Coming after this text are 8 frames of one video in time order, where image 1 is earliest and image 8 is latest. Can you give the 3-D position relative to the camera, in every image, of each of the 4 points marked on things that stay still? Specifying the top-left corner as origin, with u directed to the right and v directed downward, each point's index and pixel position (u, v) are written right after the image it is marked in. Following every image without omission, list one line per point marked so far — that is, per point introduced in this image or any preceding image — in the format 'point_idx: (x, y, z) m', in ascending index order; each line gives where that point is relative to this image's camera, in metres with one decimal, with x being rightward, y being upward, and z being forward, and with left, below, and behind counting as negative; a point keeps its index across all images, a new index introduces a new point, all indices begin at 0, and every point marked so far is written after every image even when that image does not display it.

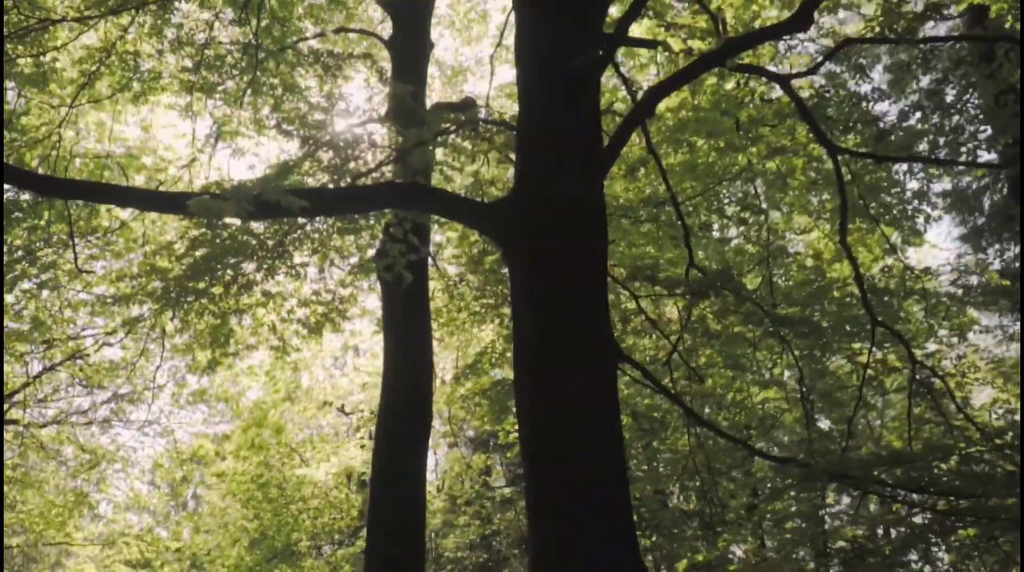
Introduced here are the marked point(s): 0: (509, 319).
0: (0.0, -0.3, +10.7) m
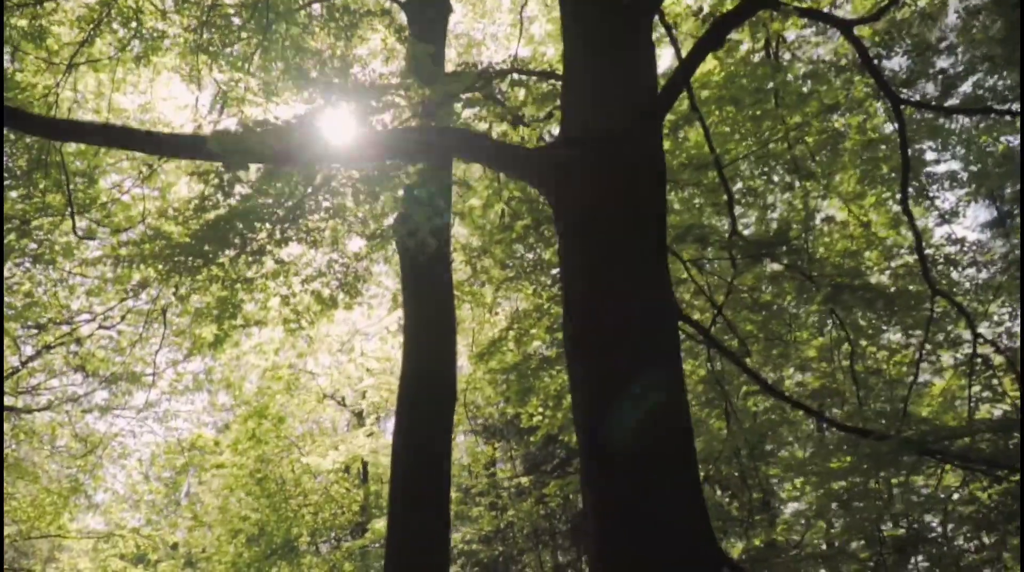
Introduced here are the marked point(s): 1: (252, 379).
0: (+0.3, 0.0, +10.1) m
1: (-4.7, -1.7, +16.7) m
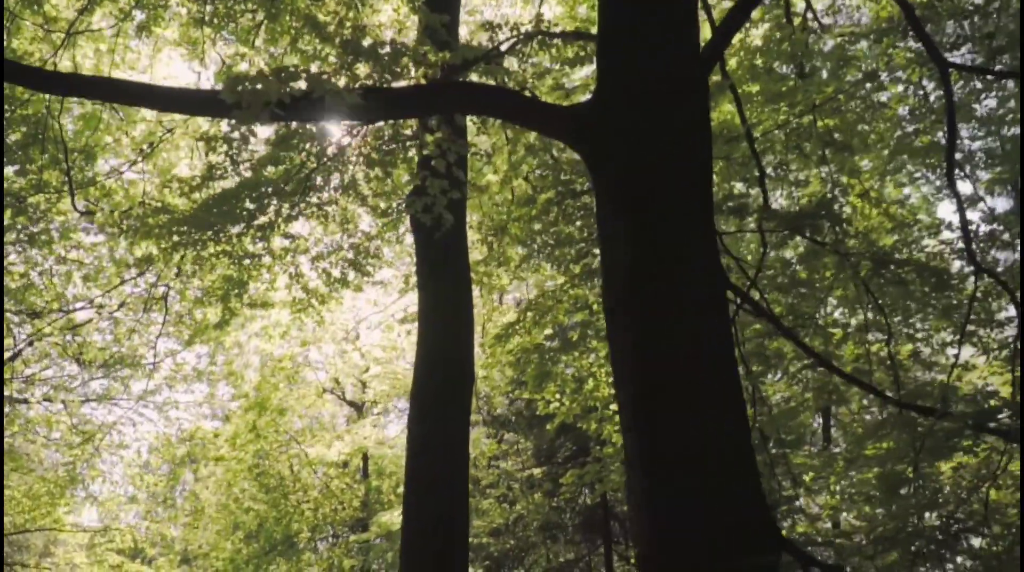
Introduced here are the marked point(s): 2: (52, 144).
0: (+0.5, +0.2, +9.7) m
1: (-4.5, -1.4, +16.2) m
2: (-5.3, +1.6, +10.7) m
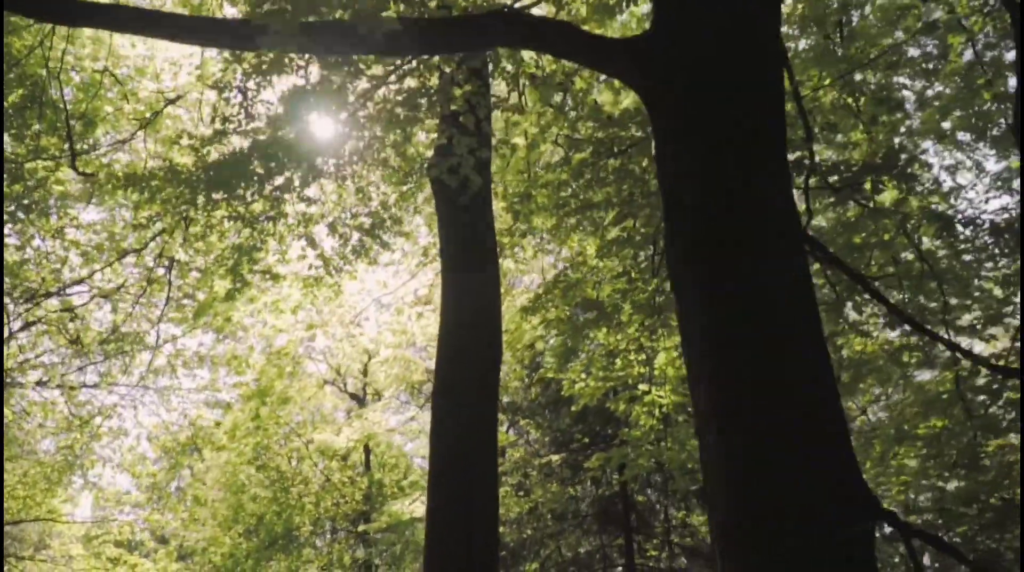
0: (+0.7, +0.5, +9.1) m
1: (-4.3, -1.1, +15.7) m
2: (-5.1, +1.9, +10.1) m
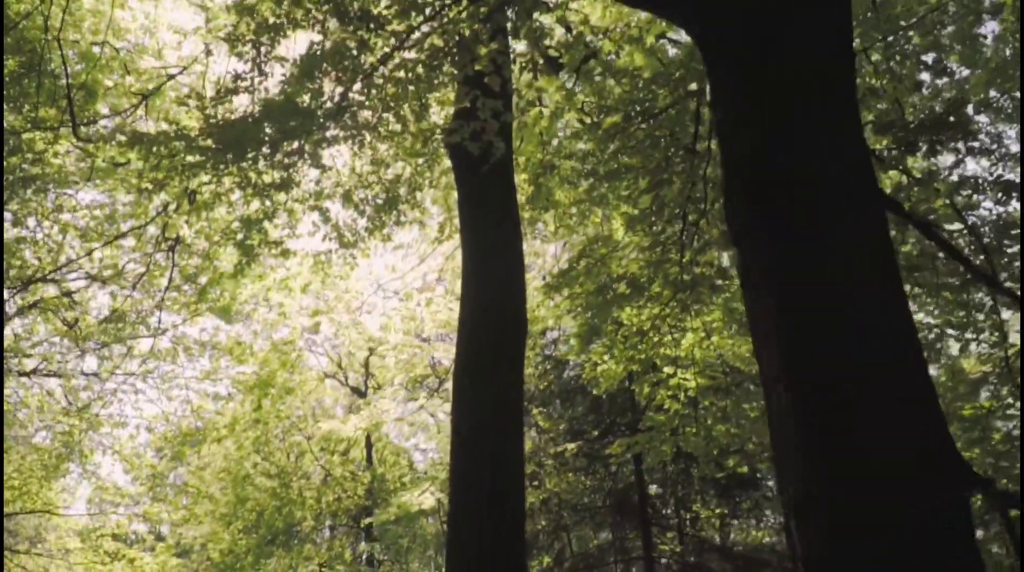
0: (+0.9, +0.7, +8.7) m
1: (-4.1, -0.9, +15.2) m
2: (-4.9, +2.2, +9.7) m
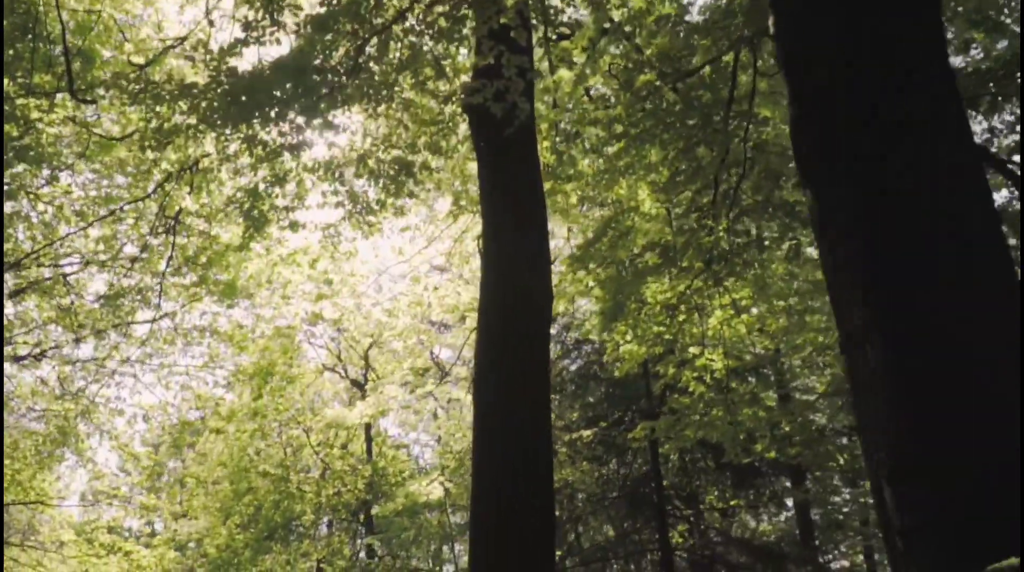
0: (+1.1, +1.0, +8.3) m
1: (-4.0, -0.7, +14.8) m
2: (-4.7, +2.4, +9.2) m
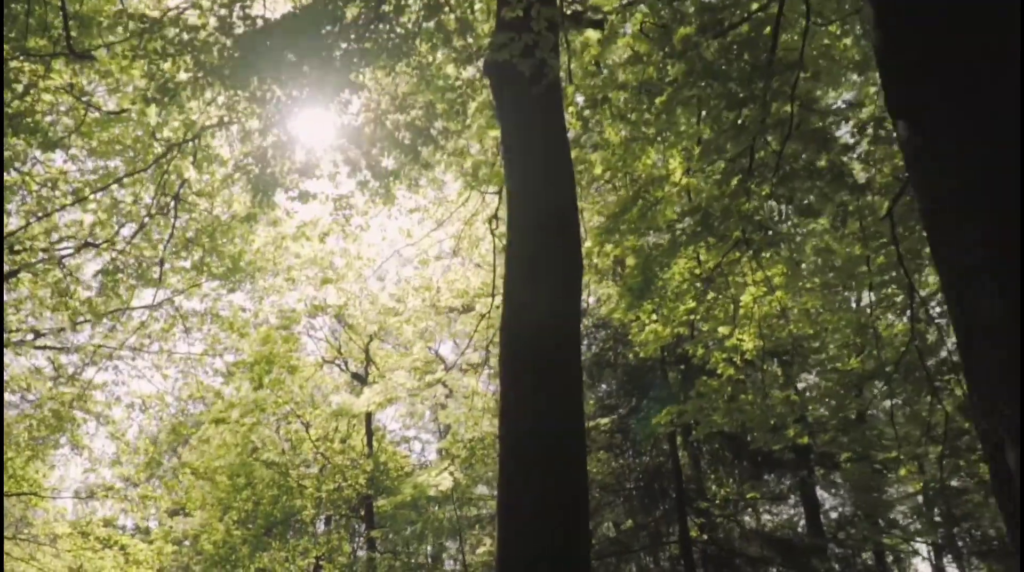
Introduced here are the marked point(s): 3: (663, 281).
0: (+1.3, +1.2, +7.8) m
1: (-3.8, -0.4, +14.3) m
2: (-4.5, +2.7, +8.7) m
3: (+1.4, 0.0, +8.4) m
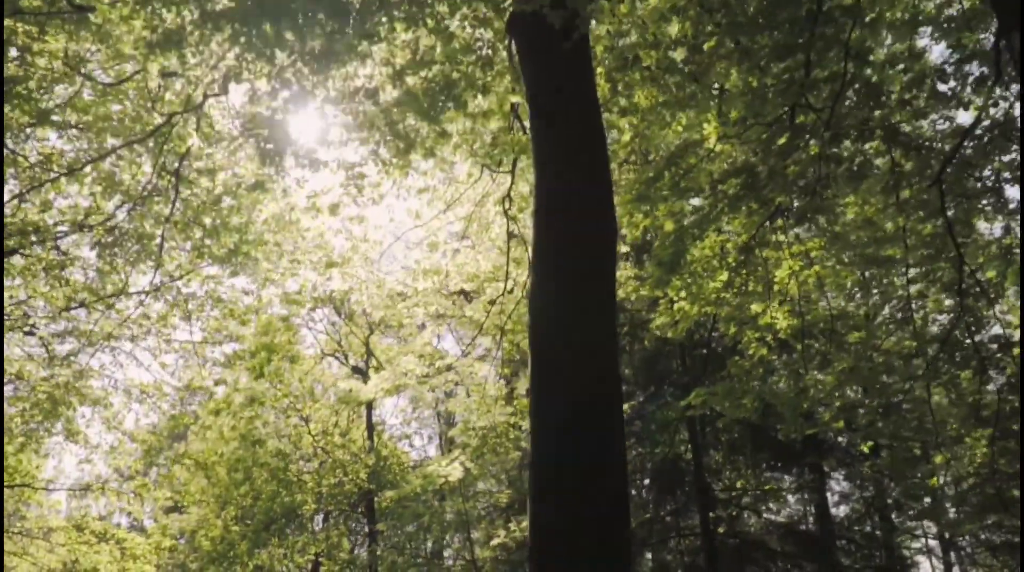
0: (+1.5, +1.4, +7.4) m
1: (-3.7, -0.2, +13.8) m
2: (-4.3, +2.9, +8.2) m
3: (+1.6, +0.3, +7.9) m
